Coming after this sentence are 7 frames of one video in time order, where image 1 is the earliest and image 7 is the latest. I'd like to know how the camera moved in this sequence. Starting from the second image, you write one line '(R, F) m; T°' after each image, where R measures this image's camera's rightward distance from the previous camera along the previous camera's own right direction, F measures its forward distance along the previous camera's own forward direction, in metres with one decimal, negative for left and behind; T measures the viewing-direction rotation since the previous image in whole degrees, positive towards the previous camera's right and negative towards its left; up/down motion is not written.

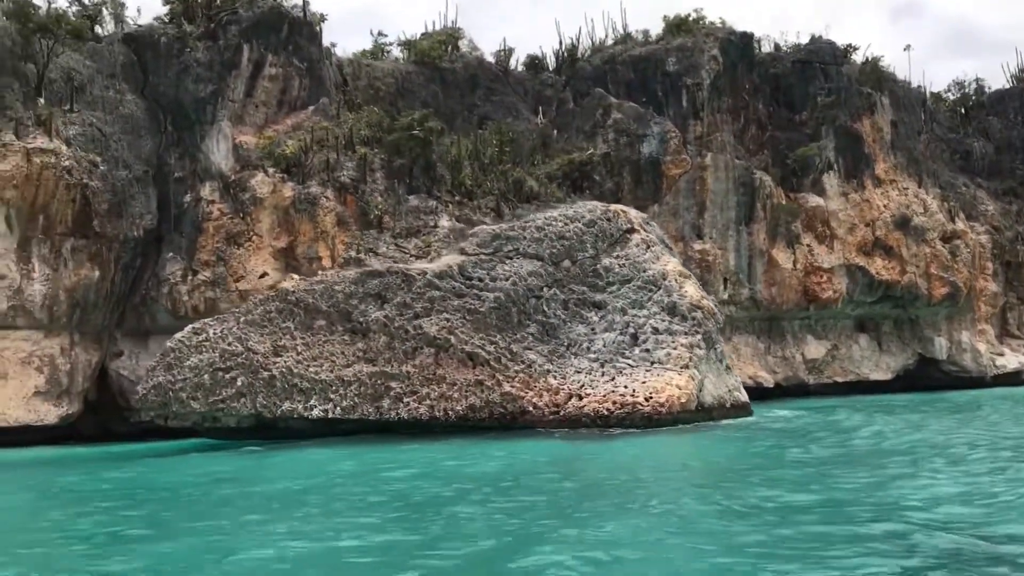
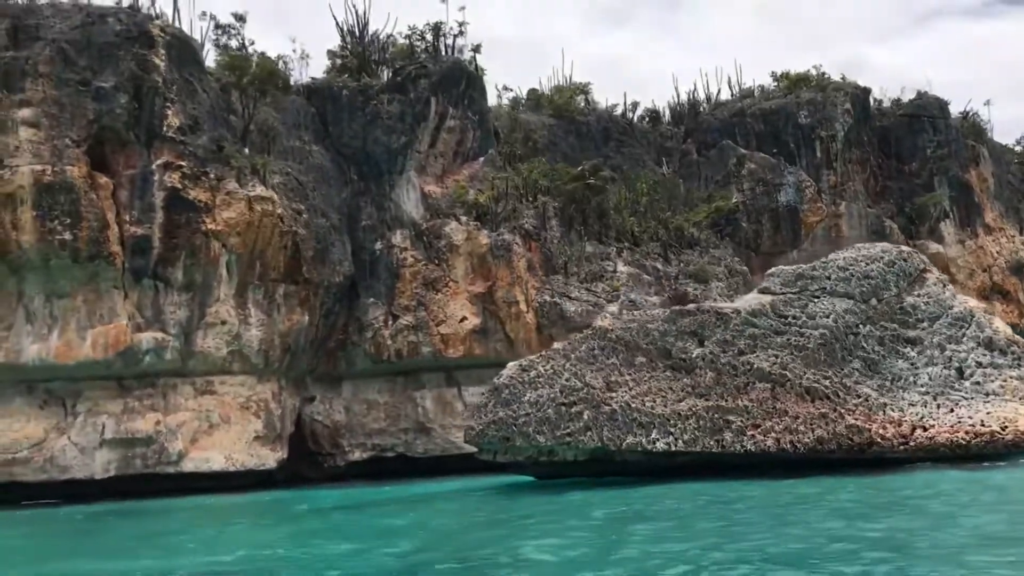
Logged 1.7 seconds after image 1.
(-4.9, -0.5) m; +3°
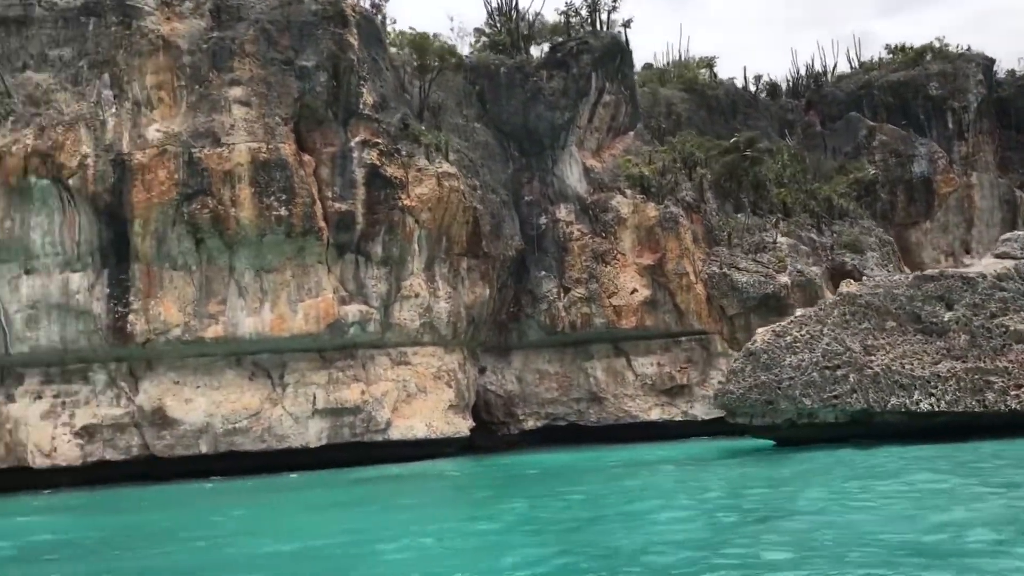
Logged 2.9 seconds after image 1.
(-3.4, -0.4) m; -1°
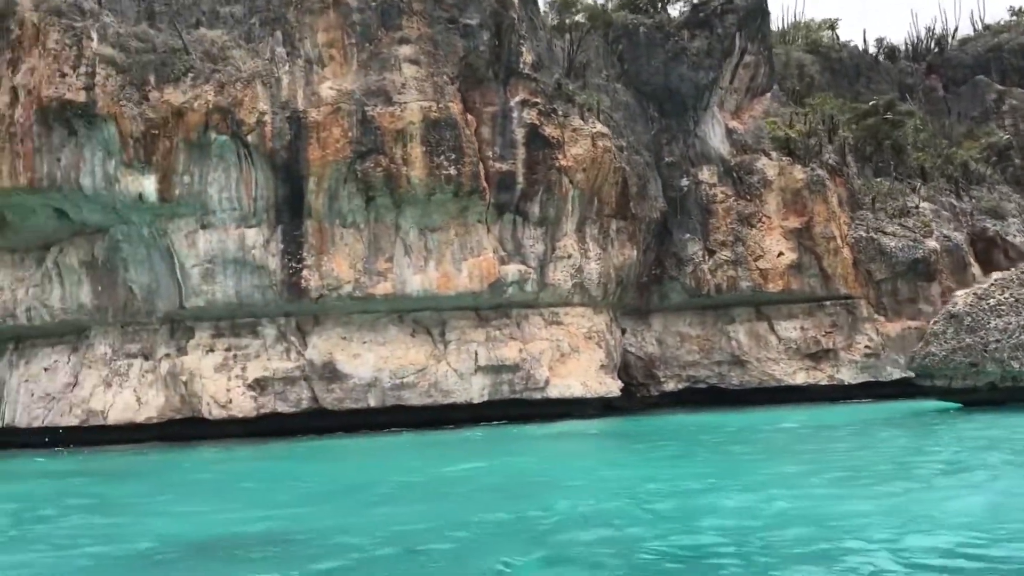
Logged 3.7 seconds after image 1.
(-2.3, -0.1) m; -2°
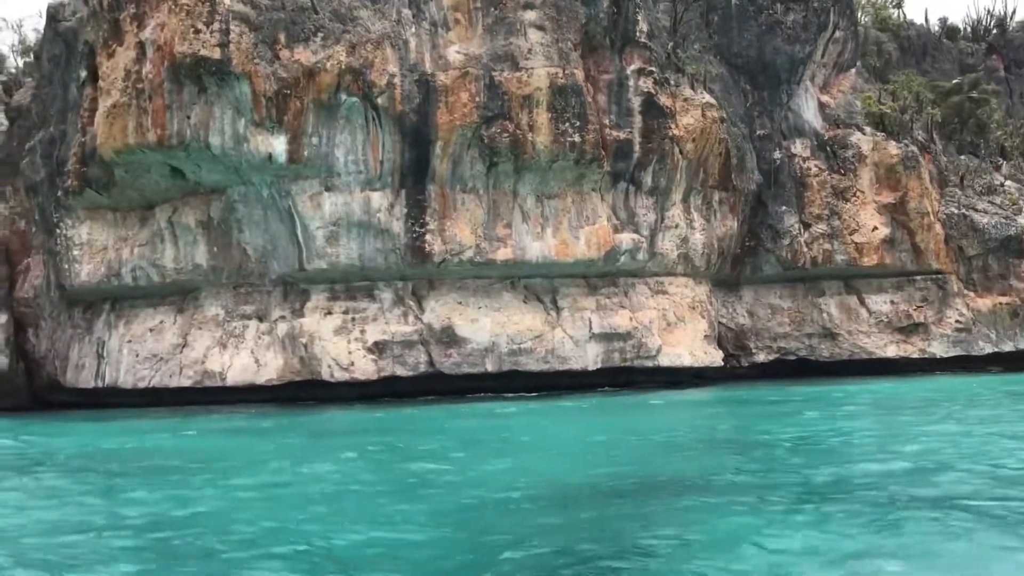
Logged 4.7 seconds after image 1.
(-2.6, 0.0) m; +2°
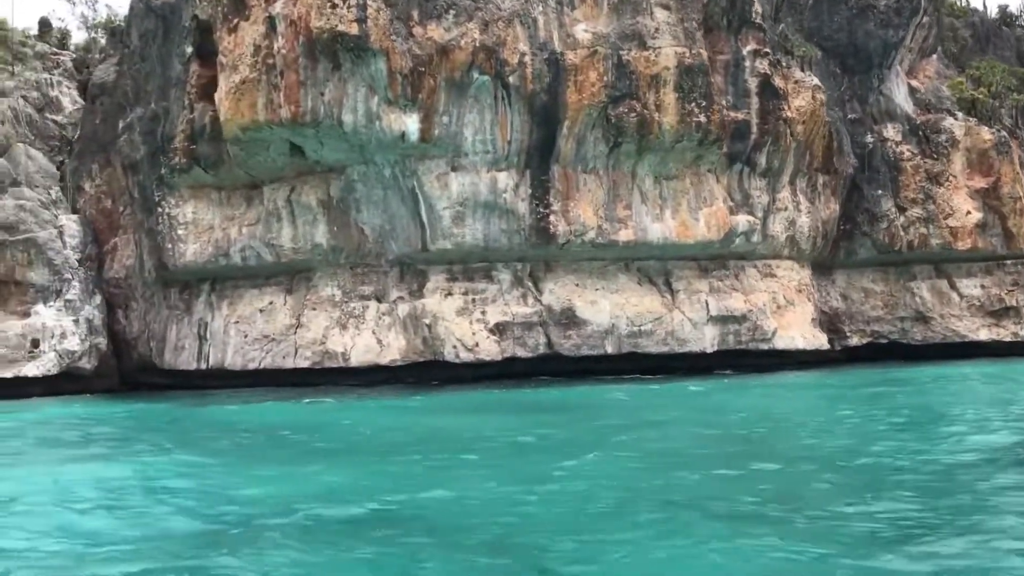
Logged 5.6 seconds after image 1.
(-2.7, +0.1) m; +2°
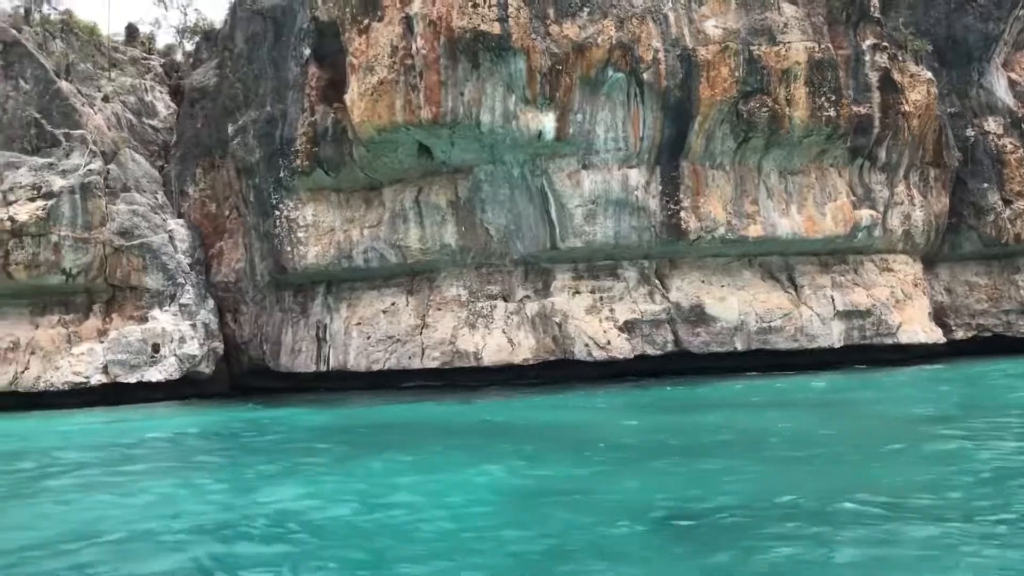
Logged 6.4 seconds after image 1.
(-2.3, 0.0) m; 0°
